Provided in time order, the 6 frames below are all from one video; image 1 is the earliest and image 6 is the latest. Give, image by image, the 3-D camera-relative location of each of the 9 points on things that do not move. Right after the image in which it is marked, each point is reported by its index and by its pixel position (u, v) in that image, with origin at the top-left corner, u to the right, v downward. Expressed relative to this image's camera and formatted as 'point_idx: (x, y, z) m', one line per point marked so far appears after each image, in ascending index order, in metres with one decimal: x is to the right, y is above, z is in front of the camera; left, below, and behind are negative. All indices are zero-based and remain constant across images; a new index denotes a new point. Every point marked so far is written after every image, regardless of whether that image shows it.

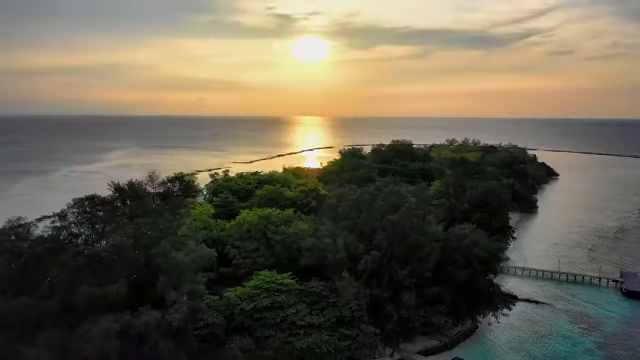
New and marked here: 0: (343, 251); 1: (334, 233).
0: (+0.8, -2.4, +18.3) m
1: (+0.5, -1.9, +19.1) m
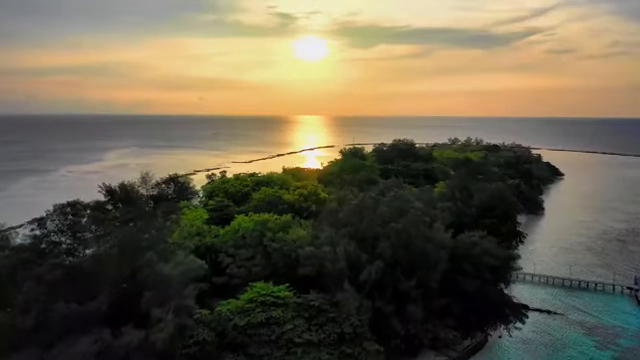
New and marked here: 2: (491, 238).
0: (+0.7, -2.5, +17.0) m
1: (+0.5, -2.0, +17.8) m
2: (+6.1, -2.1, +19.3) m
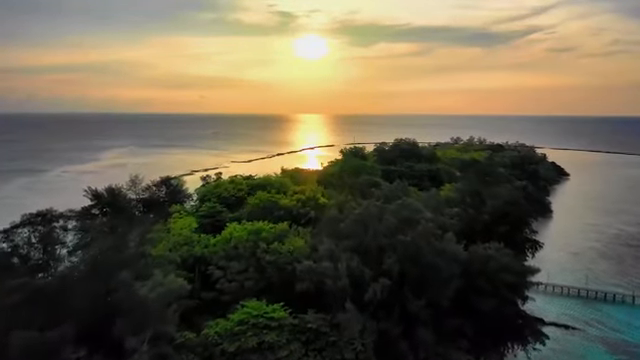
0: (+0.7, -2.7, +15.3) m
1: (+0.5, -2.2, +16.0) m
2: (+6.0, -2.3, +17.6) m
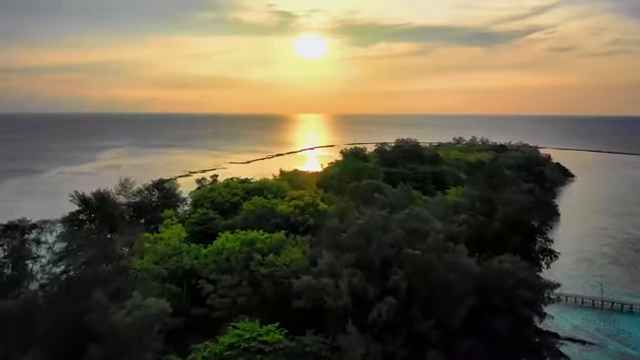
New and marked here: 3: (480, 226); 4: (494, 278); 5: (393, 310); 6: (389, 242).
0: (+0.7, -2.9, +13.8) m
1: (+0.4, -2.4, +14.6) m
2: (+6.0, -2.5, +16.1) m
3: (+5.8, -1.7, +19.9) m
4: (+4.9, -2.8, +15.4) m
5: (+1.8, -3.3, +13.8) m
6: (+1.9, -1.7, +15.2) m
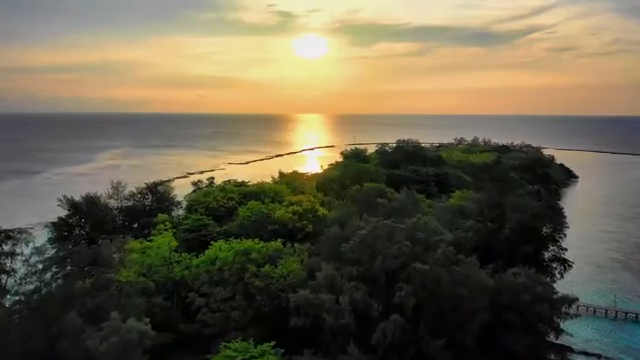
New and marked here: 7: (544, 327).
0: (+0.7, -3.1, +12.7) m
1: (+0.4, -2.6, +13.4) m
2: (+6.0, -2.6, +14.9) m
3: (+5.8, -1.9, +18.7) m
4: (+4.9, -2.9, +14.2) m
5: (+1.8, -3.4, +12.6) m
6: (+1.9, -1.9, +14.0) m
7: (+5.9, -3.8, +14.3) m
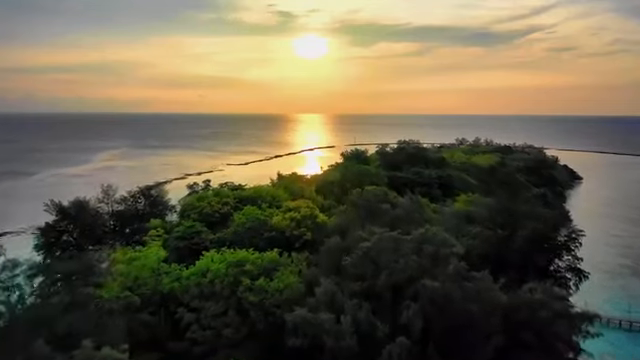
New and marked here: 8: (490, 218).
0: (+0.6, -3.2, +11.5) m
1: (+0.4, -2.7, +12.3) m
2: (+6.0, -2.8, +13.8) m
3: (+5.8, -2.0, +17.6) m
4: (+4.9, -3.1, +13.1) m
5: (+1.8, -3.6, +11.5) m
6: (+1.9, -2.1, +12.9) m
7: (+5.8, -4.0, +13.2) m
8: (+5.9, -1.3, +19.2) m
